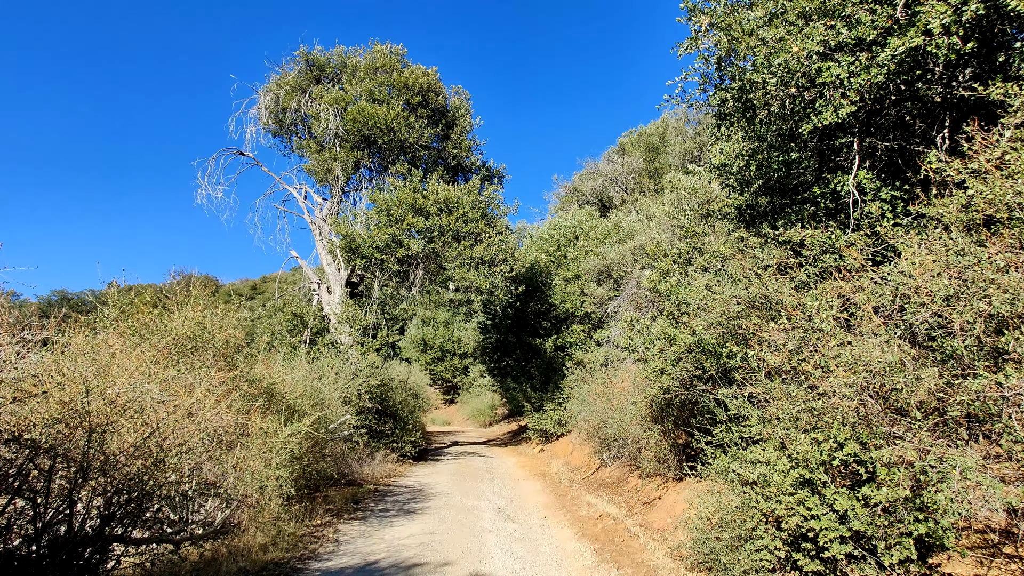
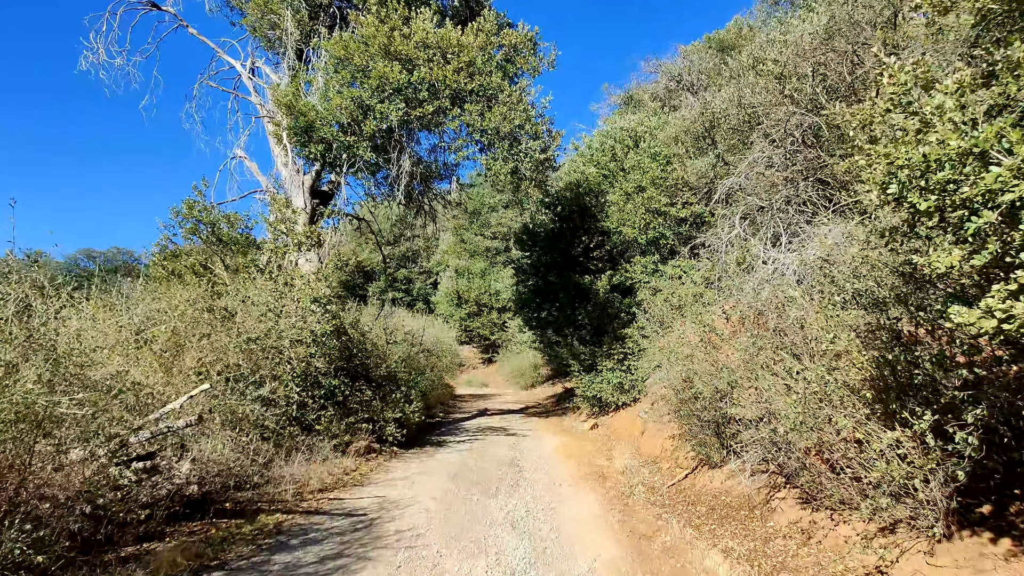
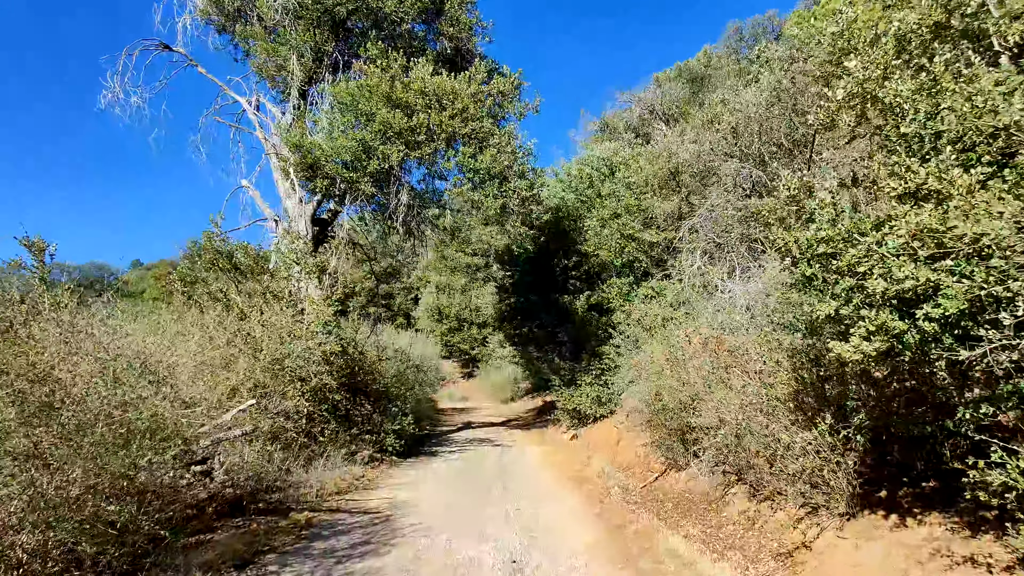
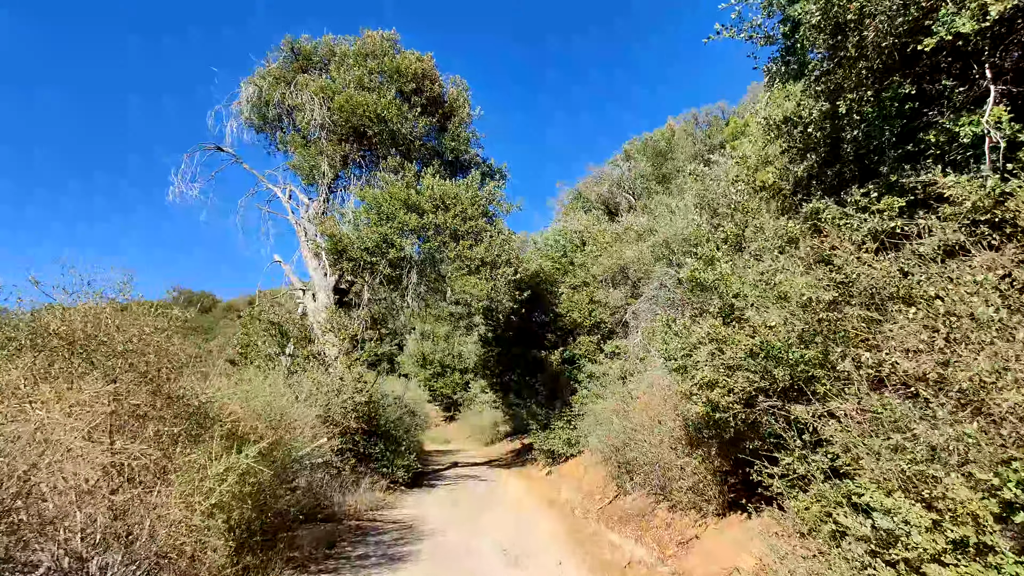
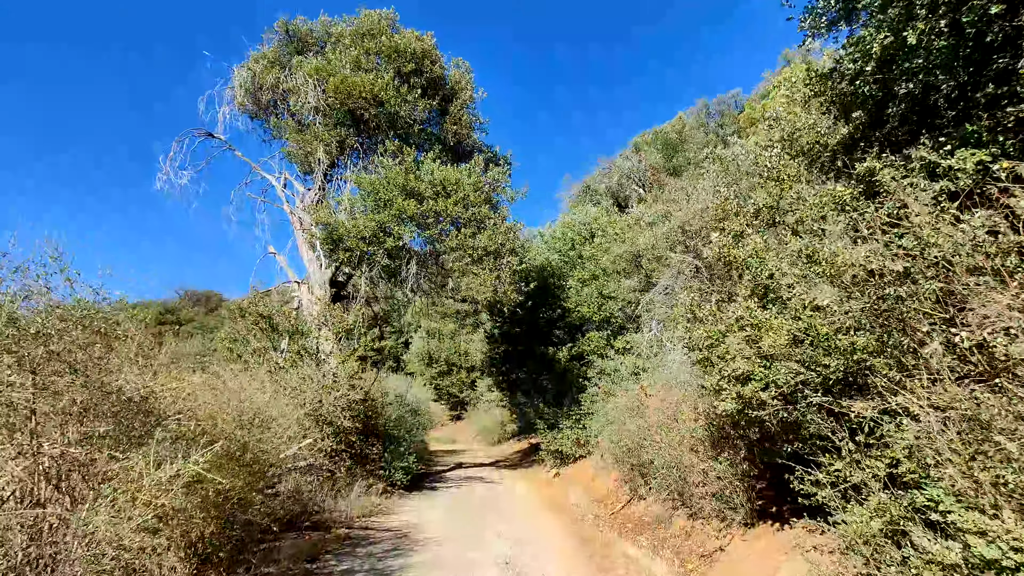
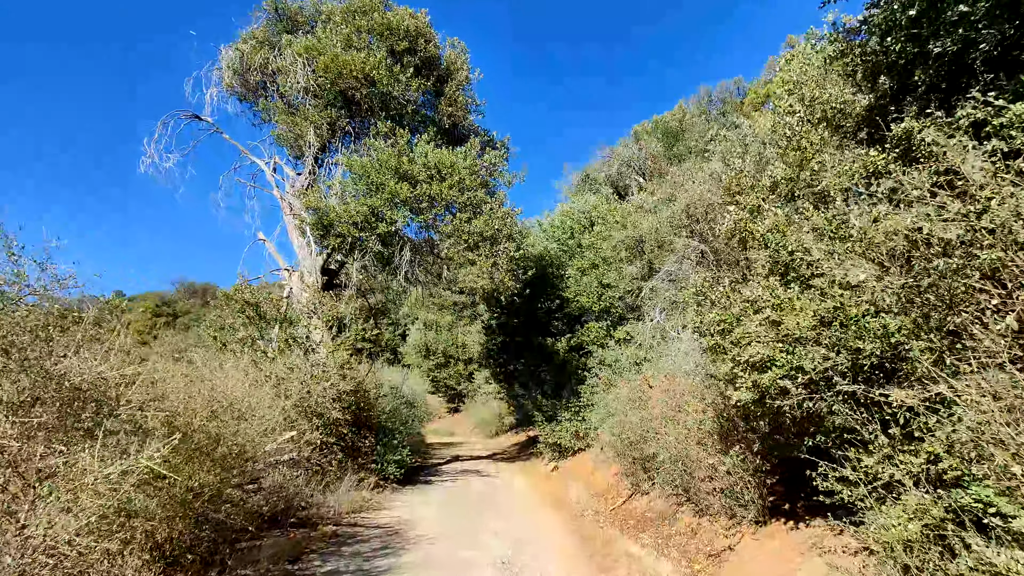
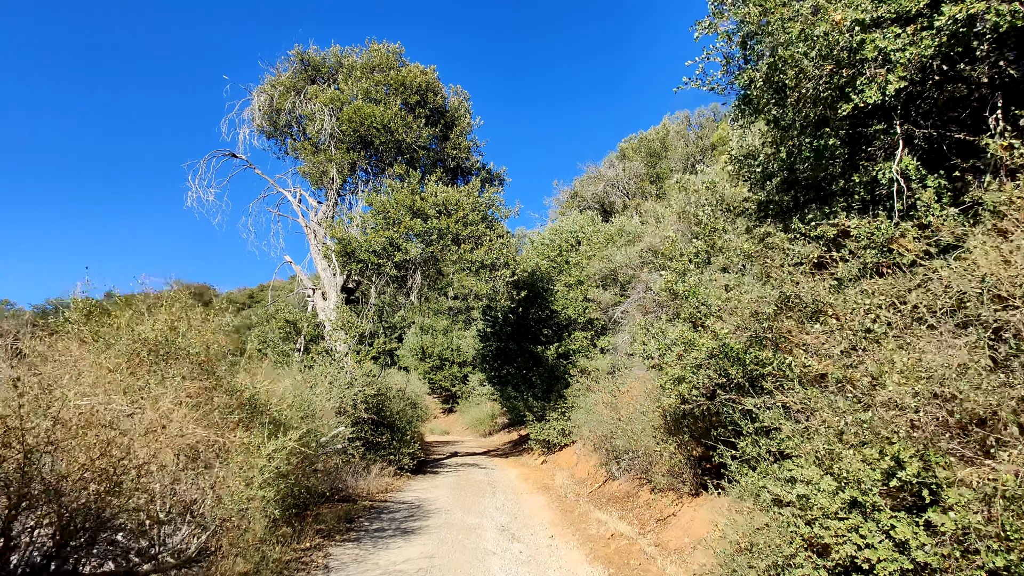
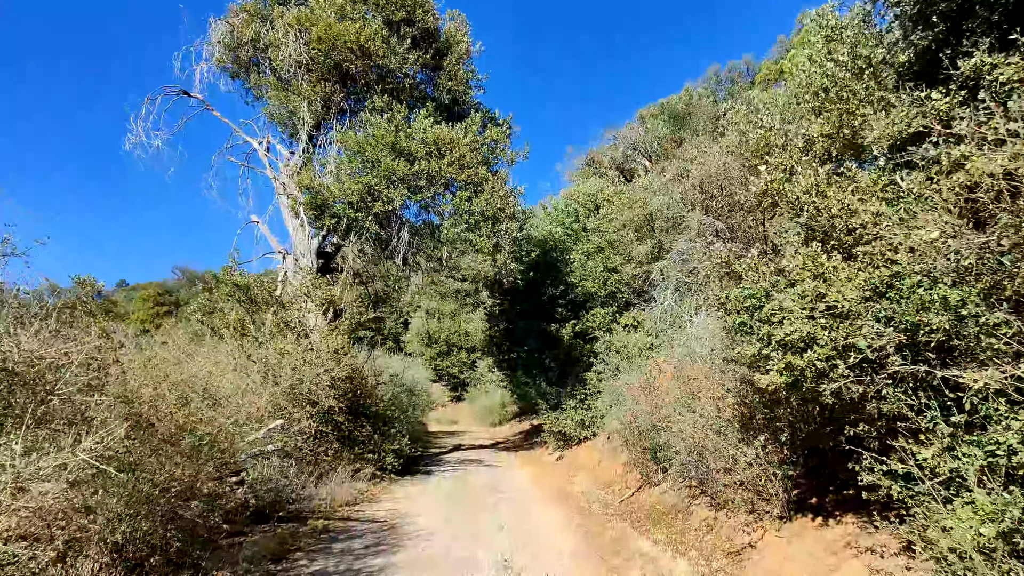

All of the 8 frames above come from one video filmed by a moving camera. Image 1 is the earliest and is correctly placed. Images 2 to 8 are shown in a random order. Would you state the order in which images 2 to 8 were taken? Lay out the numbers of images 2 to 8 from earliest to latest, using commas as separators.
7, 4, 5, 6, 8, 3, 2
